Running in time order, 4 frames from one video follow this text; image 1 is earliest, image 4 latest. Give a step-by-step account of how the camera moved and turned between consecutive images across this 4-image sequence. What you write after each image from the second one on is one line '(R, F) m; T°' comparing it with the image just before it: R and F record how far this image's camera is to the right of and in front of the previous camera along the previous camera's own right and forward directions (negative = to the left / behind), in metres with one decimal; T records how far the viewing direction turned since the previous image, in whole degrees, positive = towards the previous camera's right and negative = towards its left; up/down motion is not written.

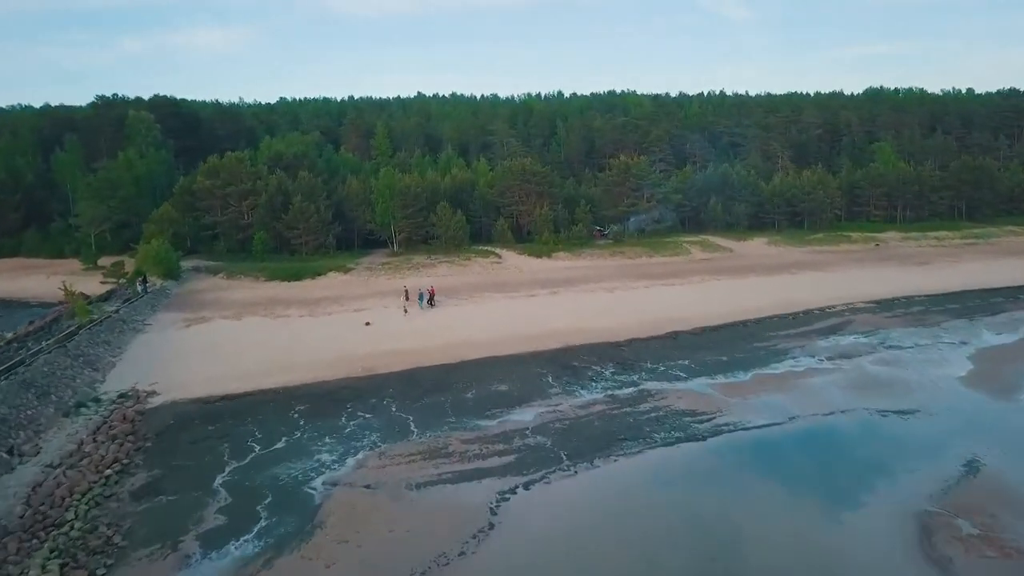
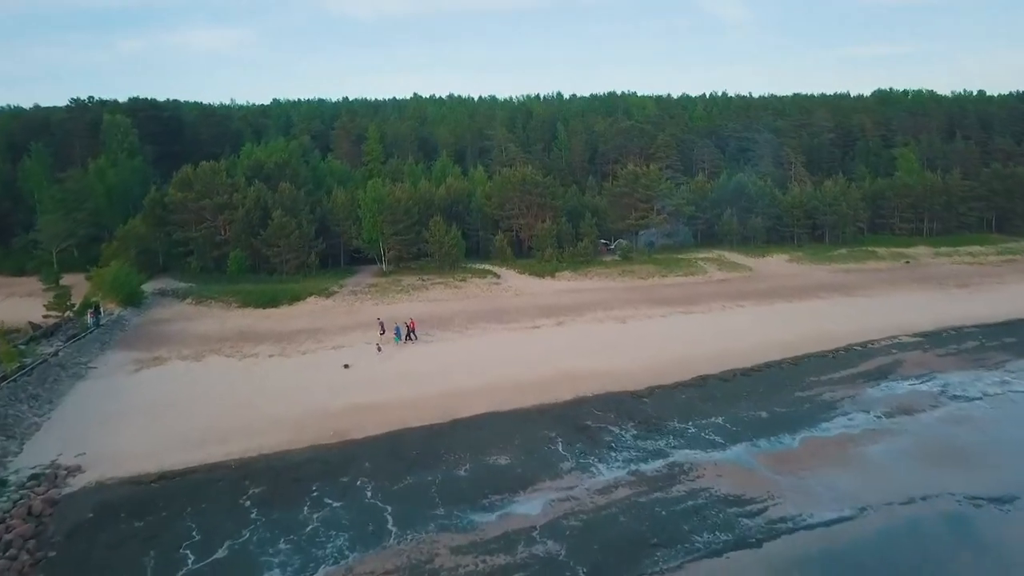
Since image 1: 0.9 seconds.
(-0.1, +4.4) m; 0°
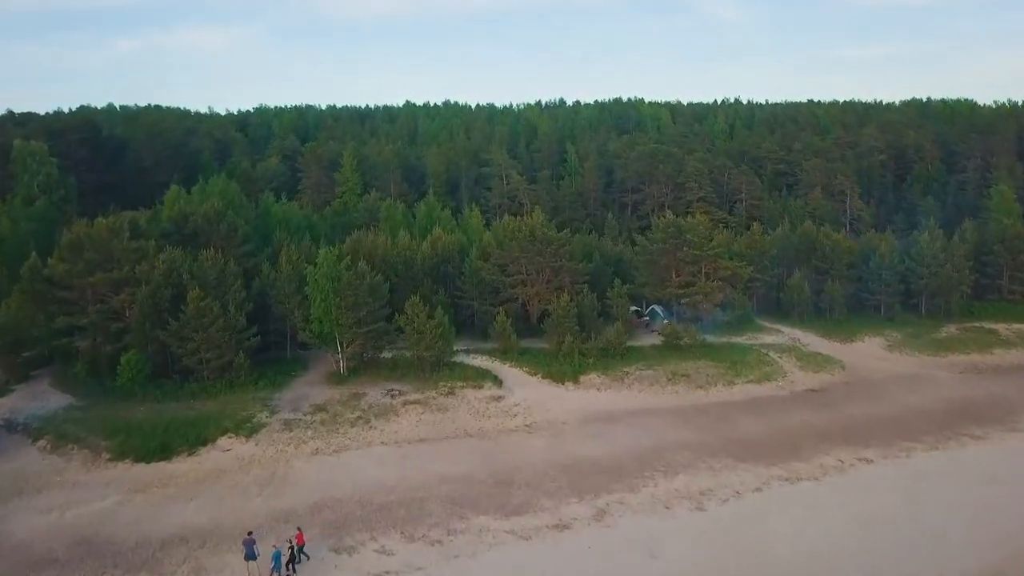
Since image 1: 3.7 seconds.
(-0.4, +13.3) m; 0°
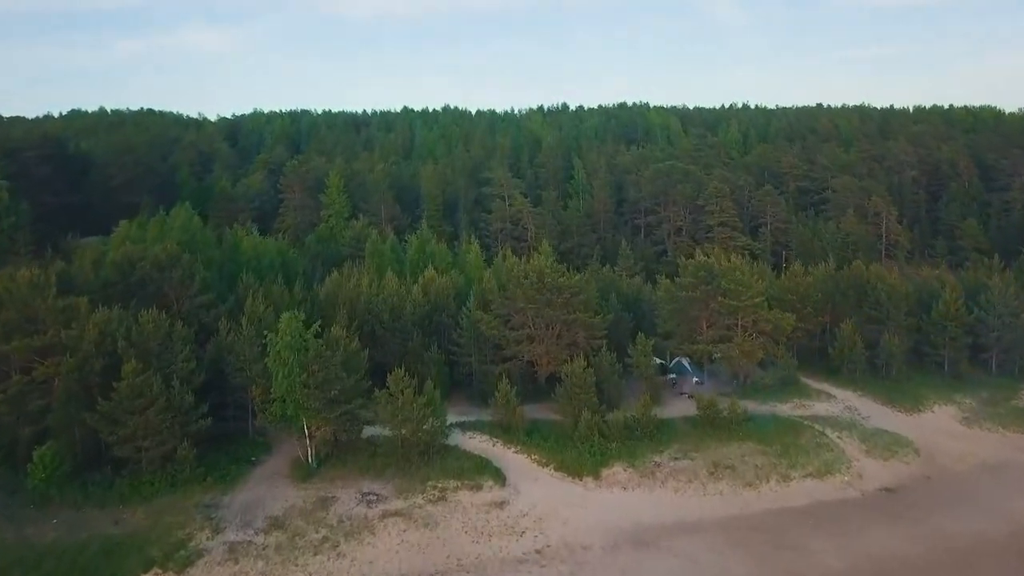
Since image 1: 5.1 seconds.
(-0.2, +6.3) m; 0°
